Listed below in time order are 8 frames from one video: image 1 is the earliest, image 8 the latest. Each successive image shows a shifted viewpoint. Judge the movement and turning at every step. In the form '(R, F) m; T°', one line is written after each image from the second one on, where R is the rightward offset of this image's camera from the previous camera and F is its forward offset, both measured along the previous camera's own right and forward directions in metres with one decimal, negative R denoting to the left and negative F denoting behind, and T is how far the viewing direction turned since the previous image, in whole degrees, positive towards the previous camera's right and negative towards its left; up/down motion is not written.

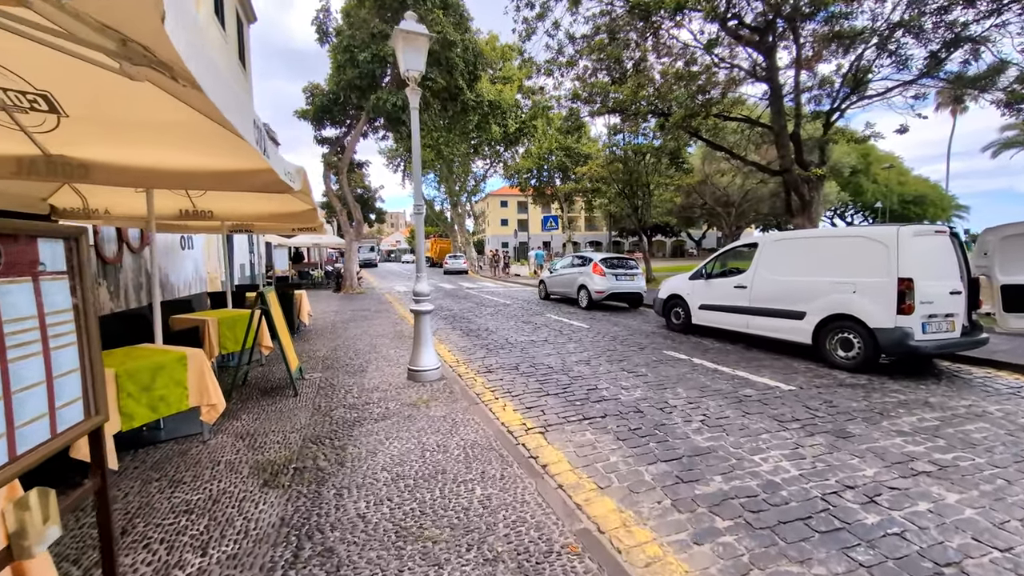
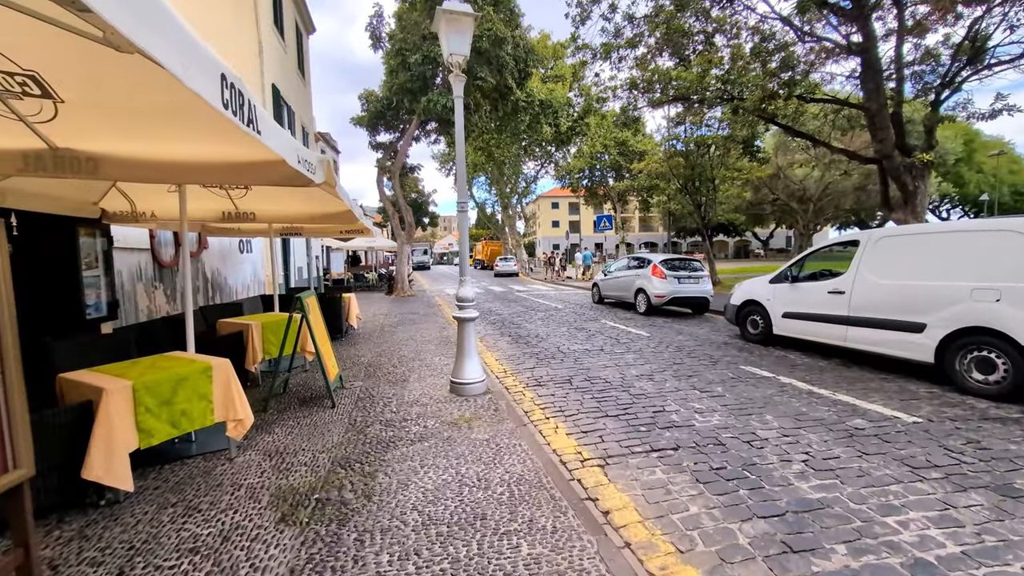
(0.0, +0.7) m; -7°
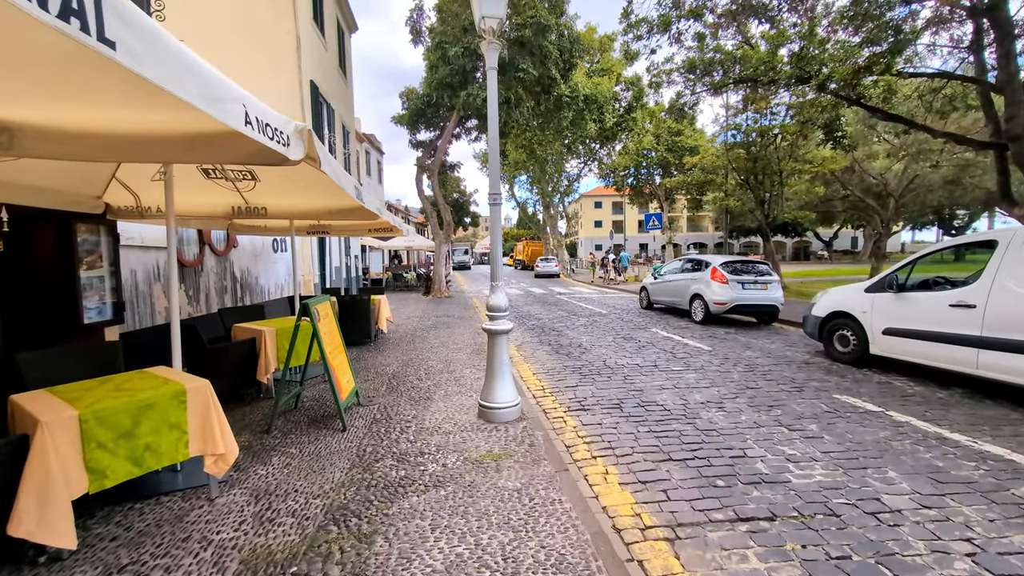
(0.0, +0.9) m; -5°
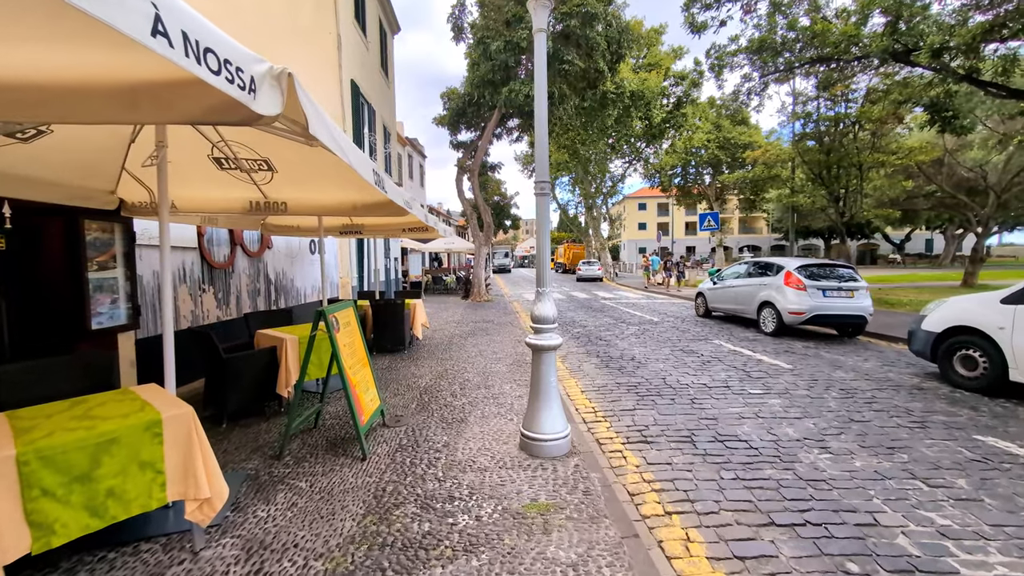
(-0.1, +0.8) m; -5°
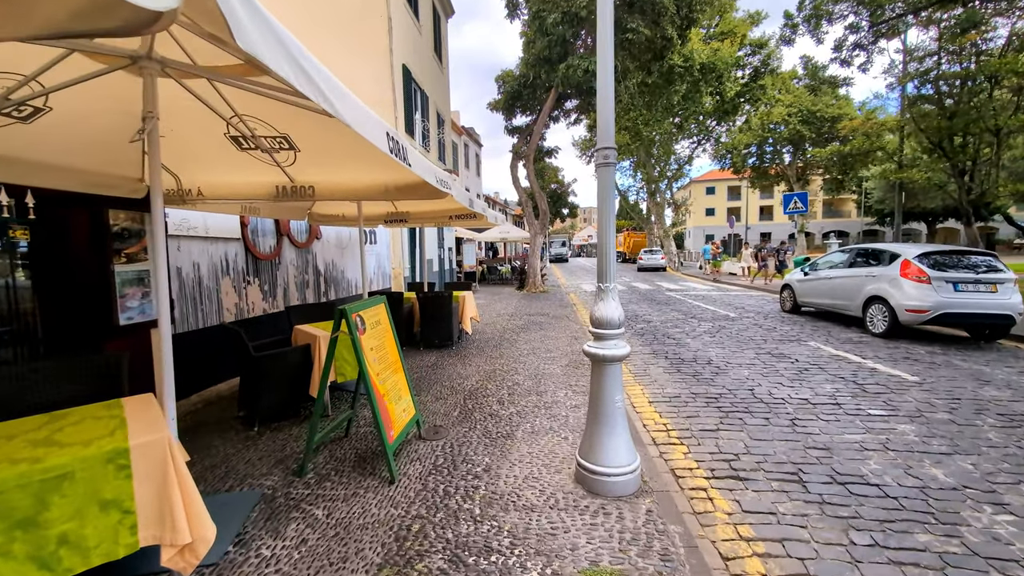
(0.0, +0.8) m; -8°
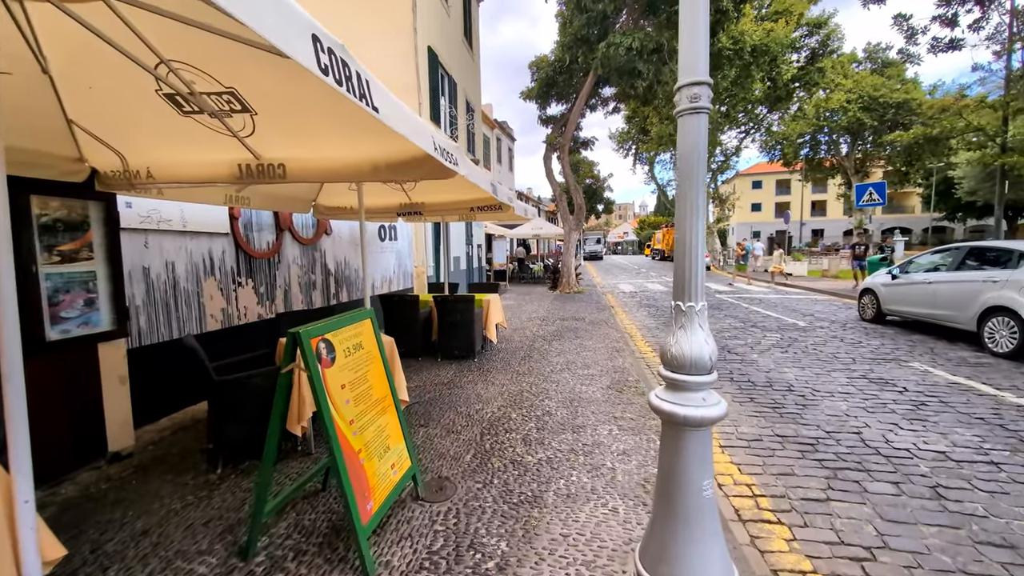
(0.0, +1.1) m; -4°
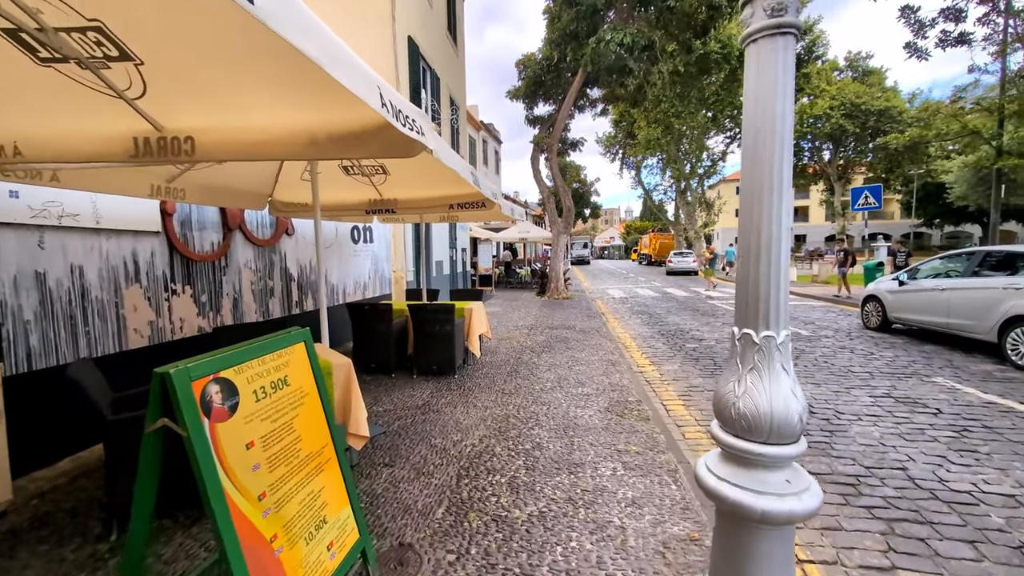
(0.0, +0.7) m; +2°
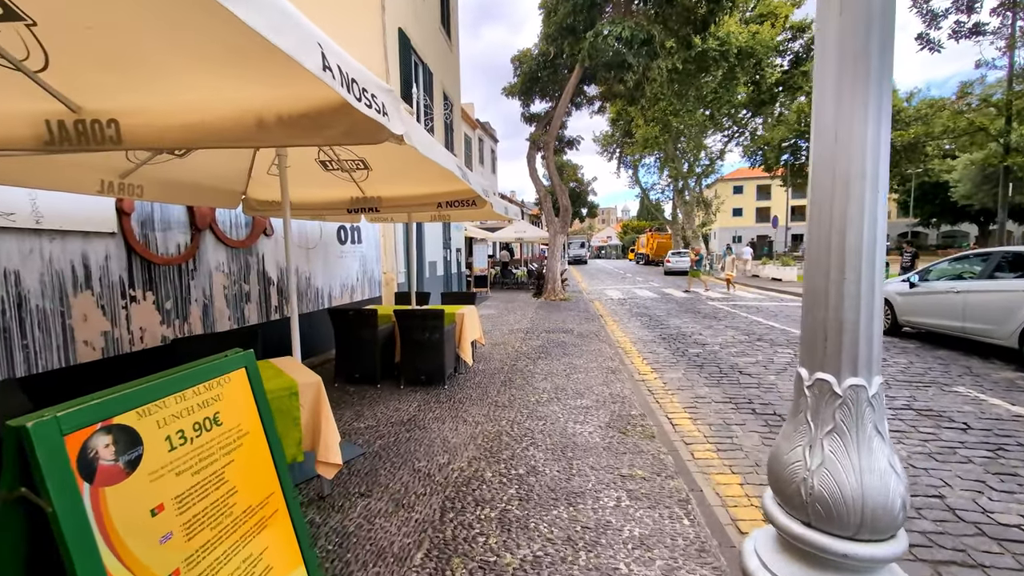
(0.0, +0.4) m; 0°
